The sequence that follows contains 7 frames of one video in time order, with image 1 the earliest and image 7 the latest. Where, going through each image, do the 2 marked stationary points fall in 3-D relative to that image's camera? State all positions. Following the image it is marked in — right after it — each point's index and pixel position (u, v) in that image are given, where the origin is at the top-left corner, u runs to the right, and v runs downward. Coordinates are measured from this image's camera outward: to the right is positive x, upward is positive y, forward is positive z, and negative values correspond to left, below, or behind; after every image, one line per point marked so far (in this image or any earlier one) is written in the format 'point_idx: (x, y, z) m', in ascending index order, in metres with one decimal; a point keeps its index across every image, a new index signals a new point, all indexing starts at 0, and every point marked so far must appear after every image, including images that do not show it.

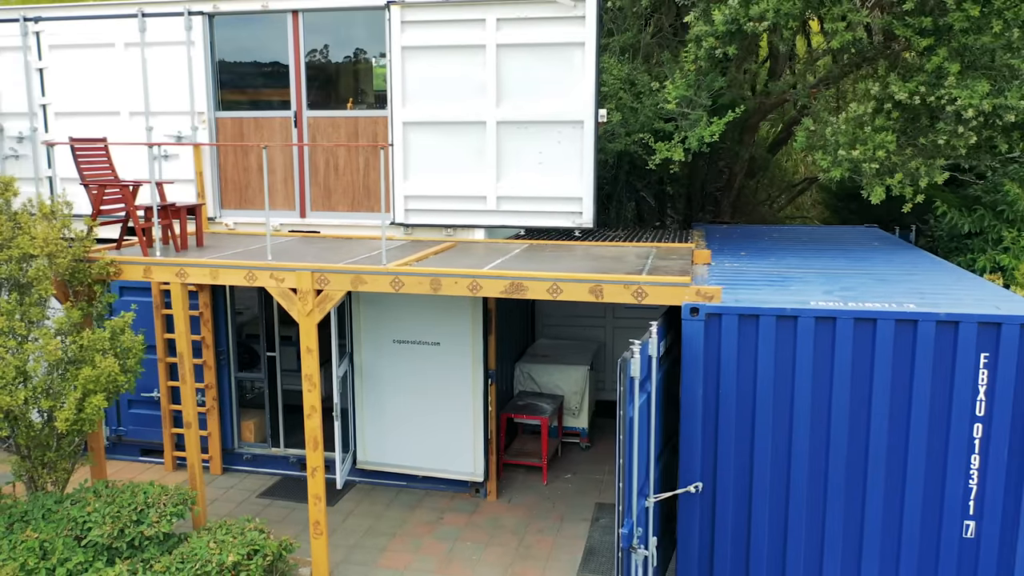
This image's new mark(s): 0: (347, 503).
0: (-1.6, -2.1, +7.7) m
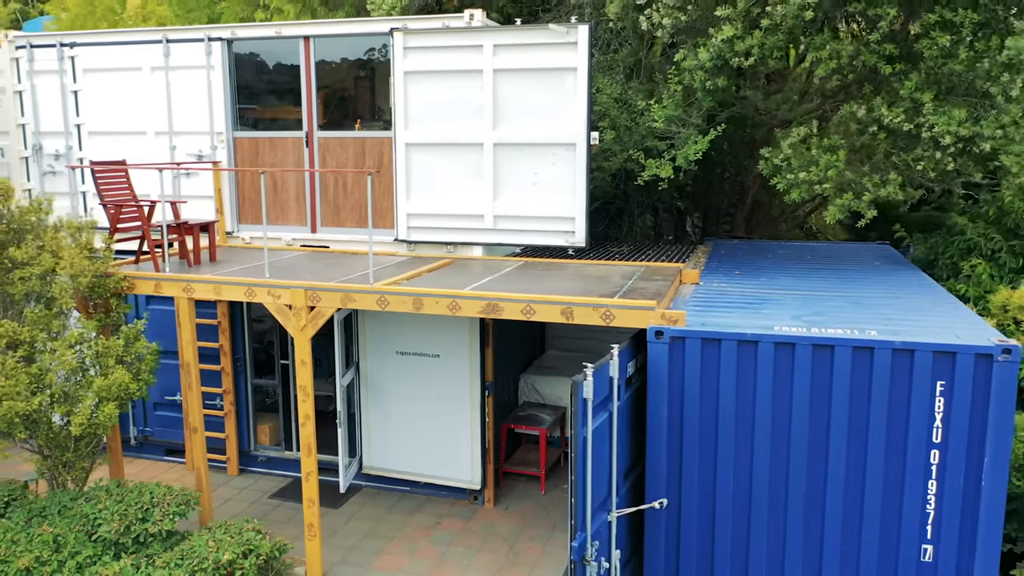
0: (-1.7, -2.3, +8.1) m
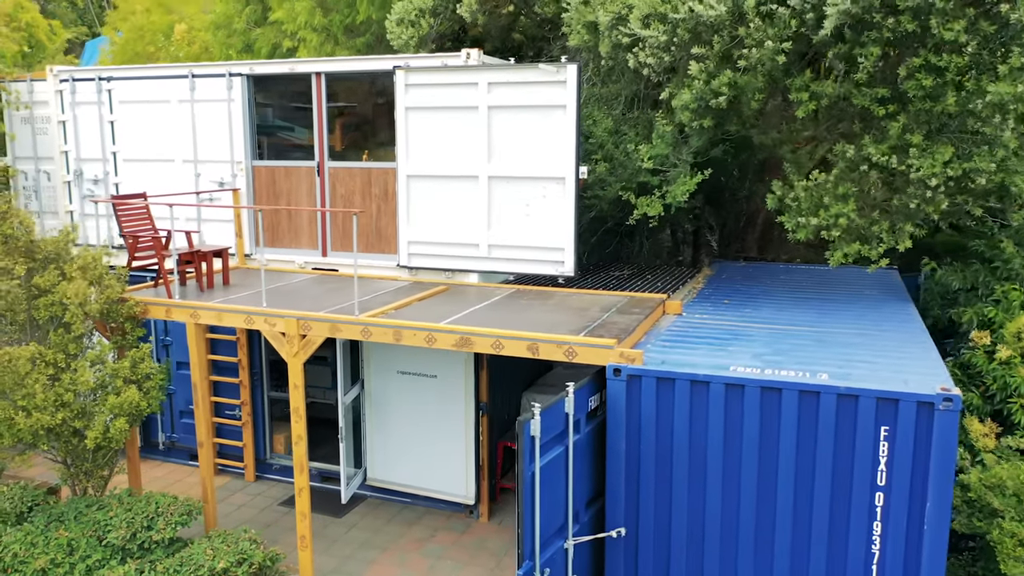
0: (-1.7, -2.5, +8.5) m
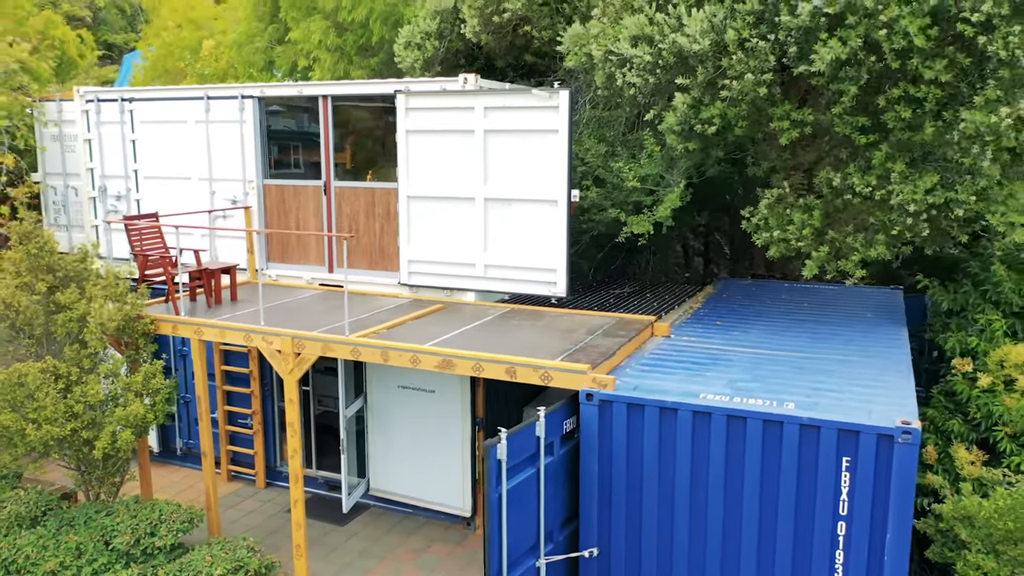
0: (-1.8, -2.7, +8.8) m
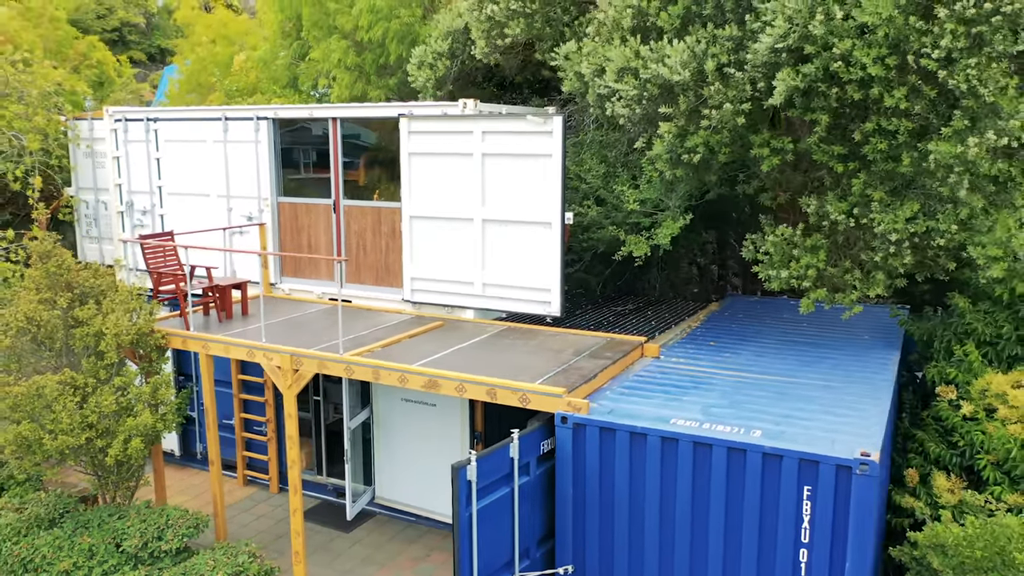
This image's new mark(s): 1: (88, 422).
0: (-1.8, -2.9, +9.1) m
1: (-4.0, -1.2, +7.2) m
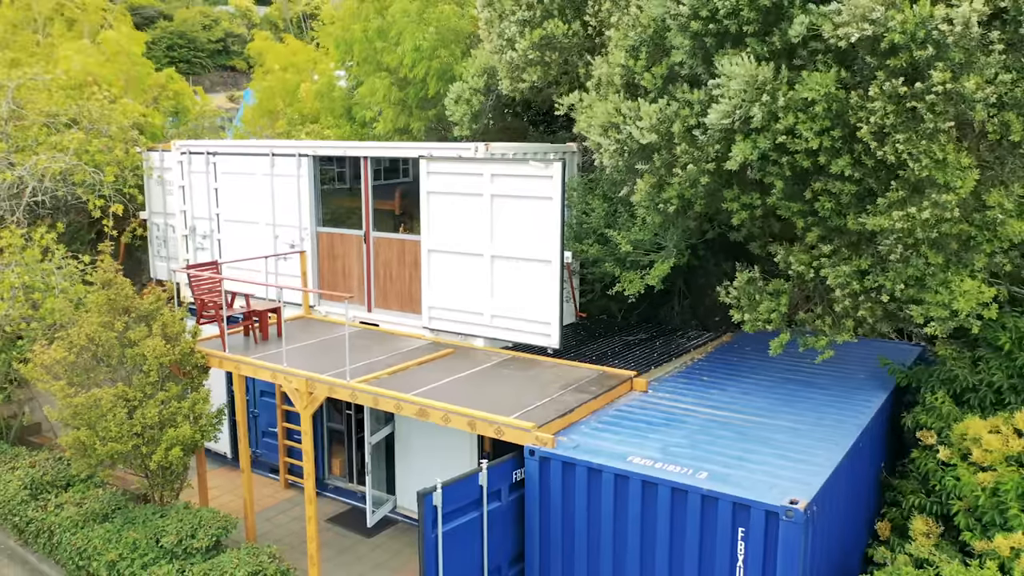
0: (-1.7, -3.2, +9.9) m
1: (-4.0, -1.5, +8.2) m
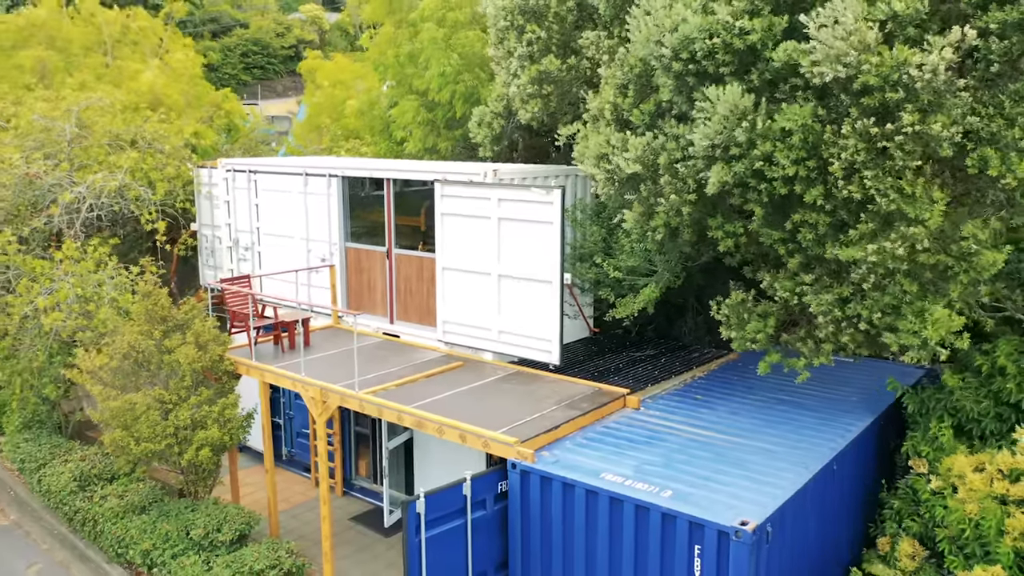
0: (-1.6, -3.4, +10.5) m
1: (-4.0, -1.7, +9.0) m
